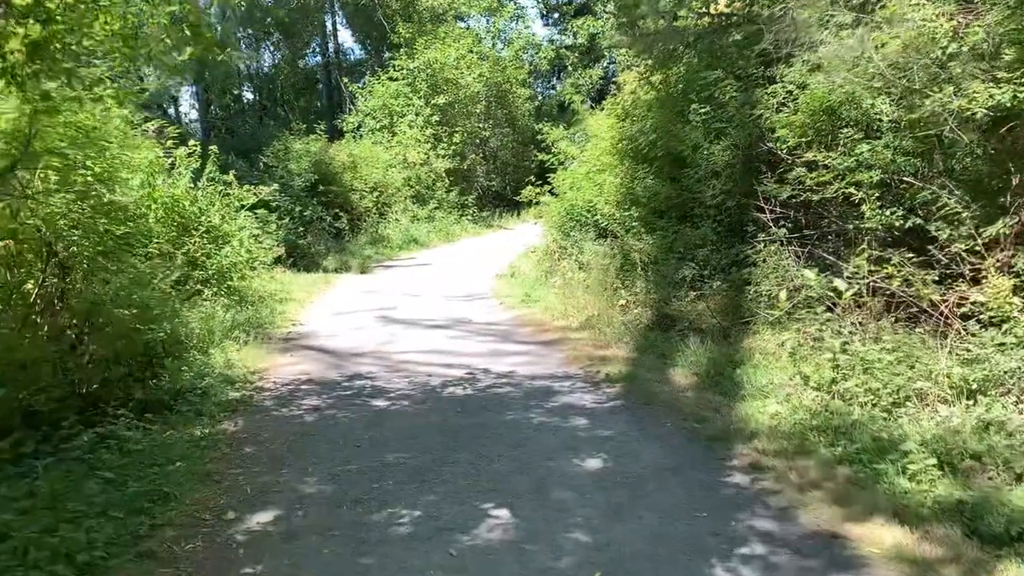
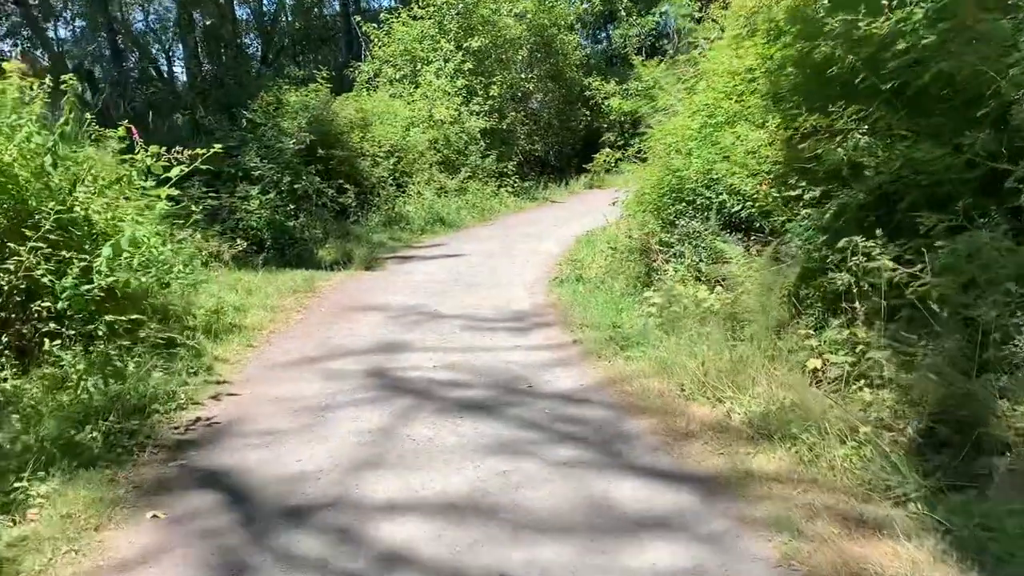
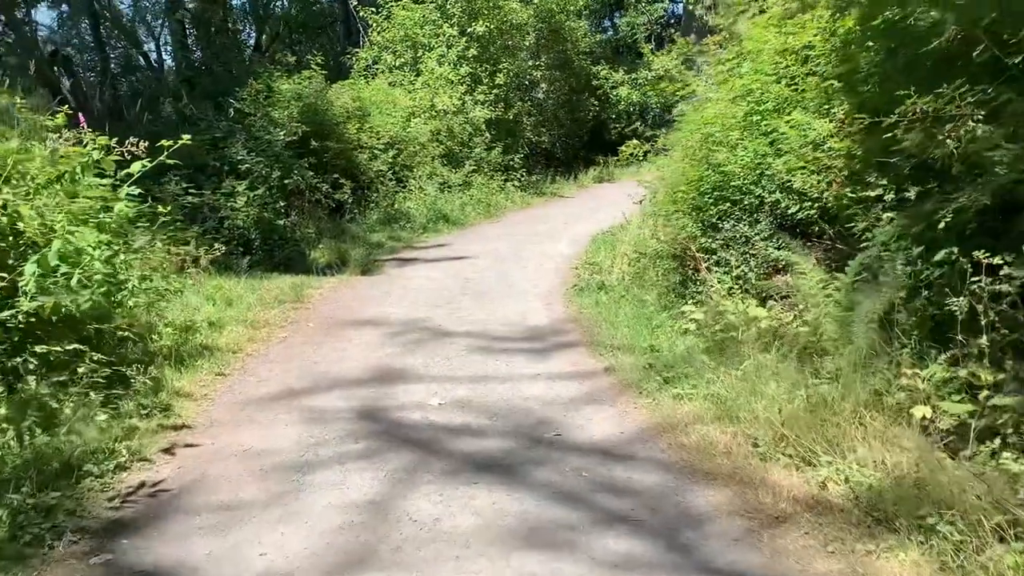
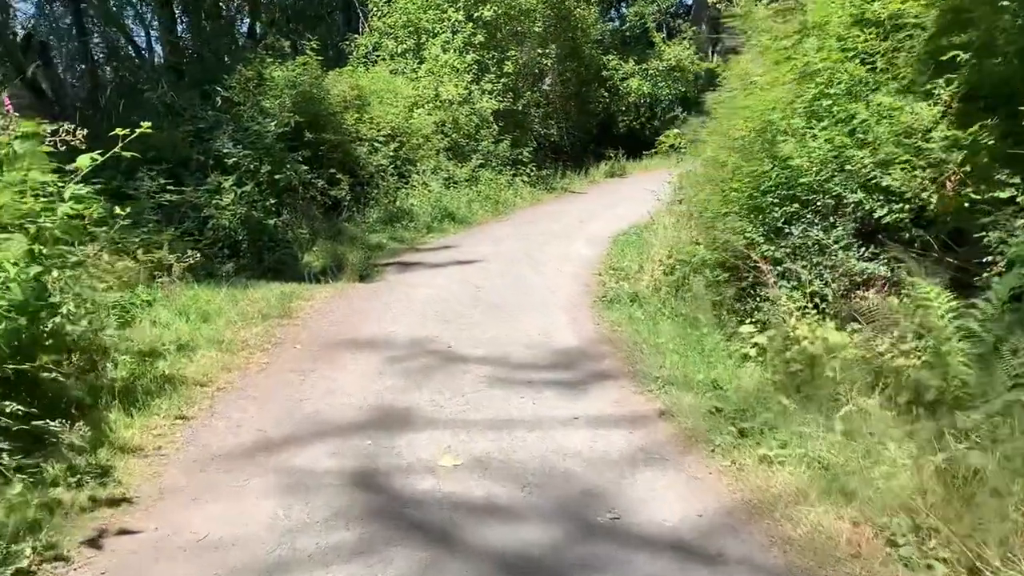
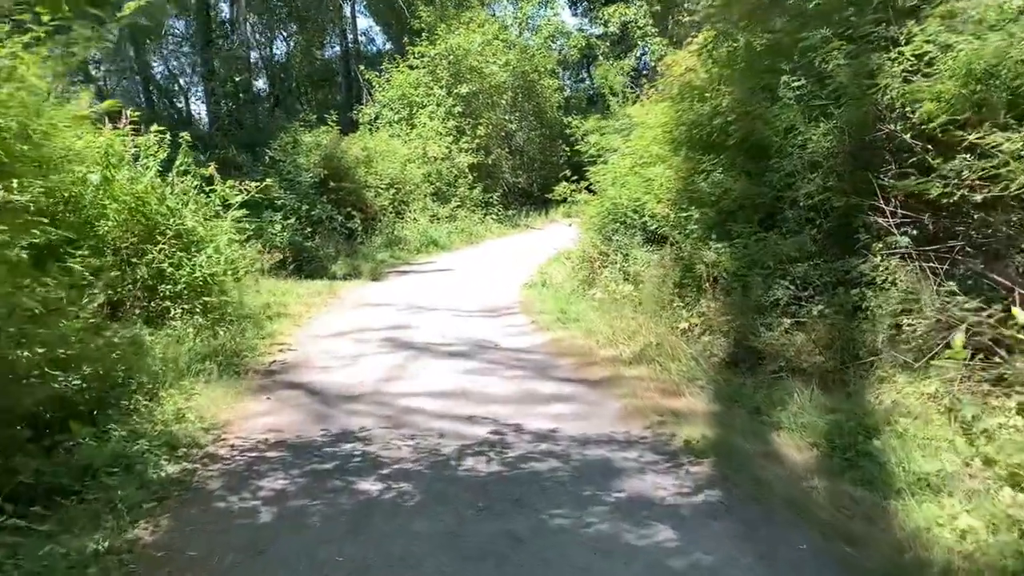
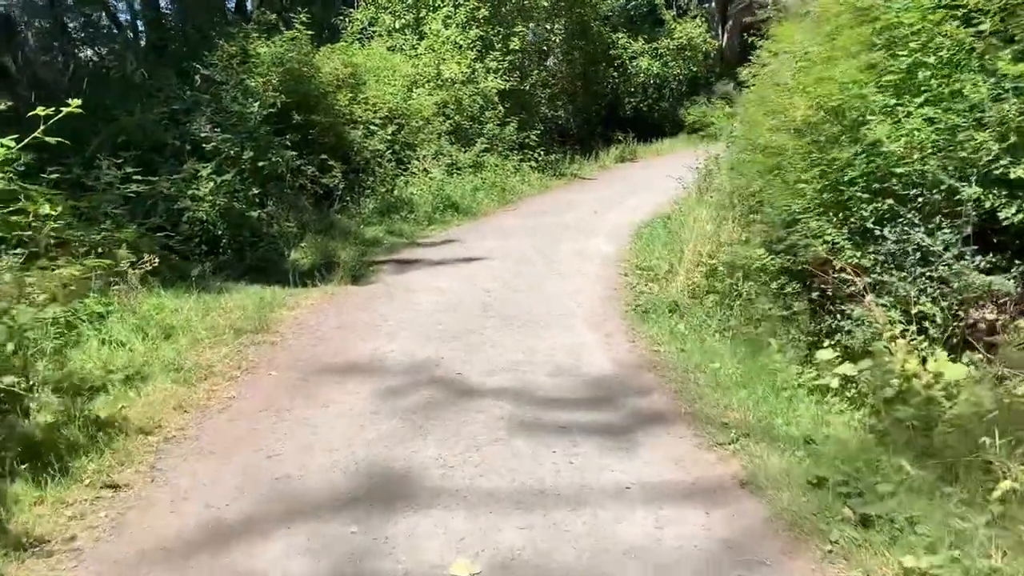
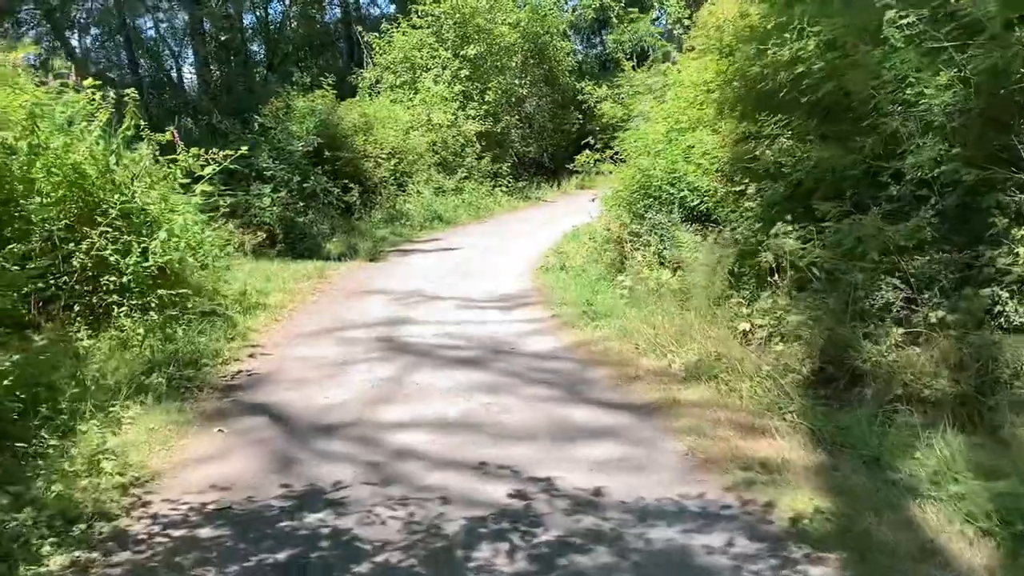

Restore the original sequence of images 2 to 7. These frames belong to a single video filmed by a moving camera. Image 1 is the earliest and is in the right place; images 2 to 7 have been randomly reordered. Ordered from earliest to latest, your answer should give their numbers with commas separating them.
5, 7, 2, 3, 4, 6
